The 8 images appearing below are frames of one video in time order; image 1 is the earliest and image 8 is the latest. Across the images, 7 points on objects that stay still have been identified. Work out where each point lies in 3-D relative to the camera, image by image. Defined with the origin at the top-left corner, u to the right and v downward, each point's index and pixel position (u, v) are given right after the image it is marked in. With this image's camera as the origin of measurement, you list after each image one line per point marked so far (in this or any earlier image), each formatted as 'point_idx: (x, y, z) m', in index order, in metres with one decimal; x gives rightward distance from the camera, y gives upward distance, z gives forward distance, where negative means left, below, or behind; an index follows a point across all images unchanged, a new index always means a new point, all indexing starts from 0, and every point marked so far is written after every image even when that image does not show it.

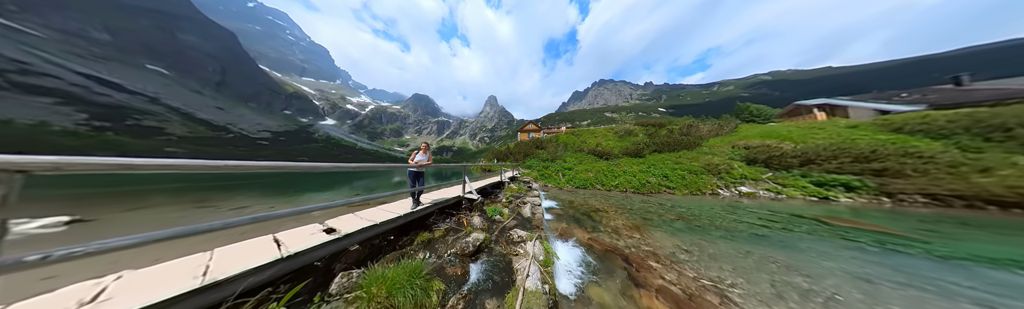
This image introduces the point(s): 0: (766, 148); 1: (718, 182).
0: (+33.0, +0.8, +15.8) m
1: (+24.2, -3.2, +14.1) m
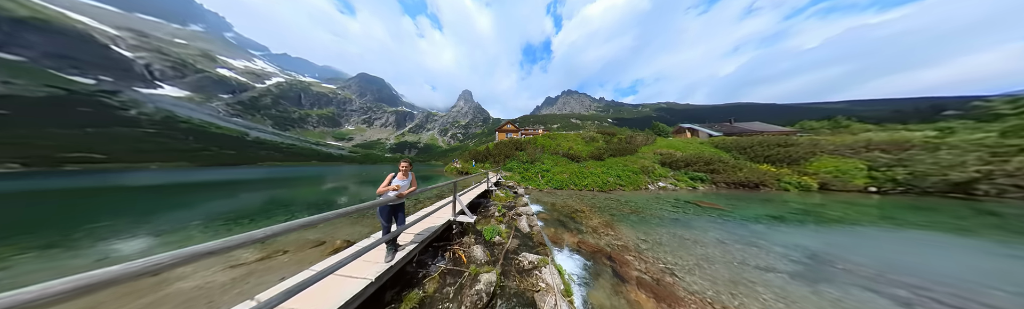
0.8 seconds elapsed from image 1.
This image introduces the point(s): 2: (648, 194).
0: (+30.0, -0.2, +23.5) m
1: (+21.9, -3.9, +19.8) m
2: (+18.8, -5.1, +17.2) m
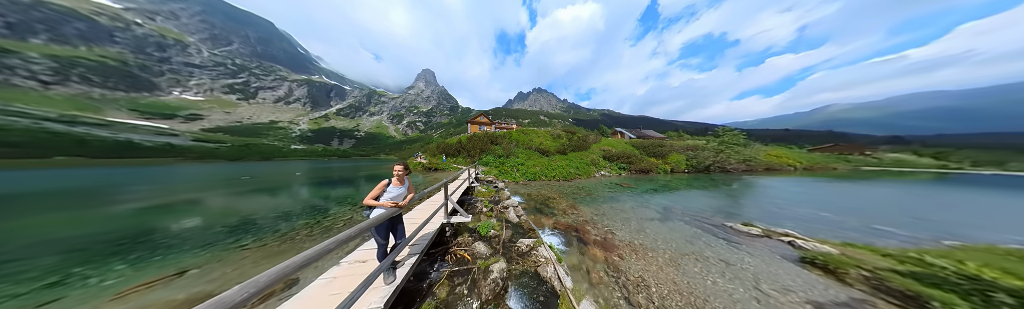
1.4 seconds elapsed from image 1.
0: (+24.0, +1.0, +31.7) m
1: (+17.4, -3.0, +25.9) m
2: (+15.2, -4.4, +22.6) m
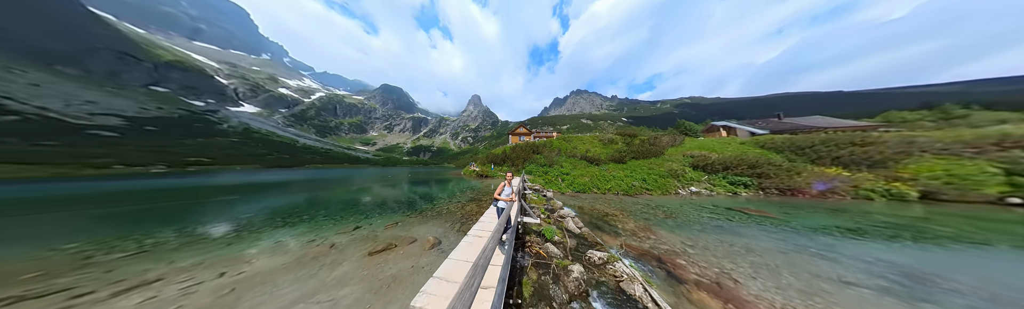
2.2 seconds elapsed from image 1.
0: (+31.4, -0.3, +20.8) m
1: (+23.0, -4.0, +17.7) m
2: (+19.8, -5.2, +15.4) m
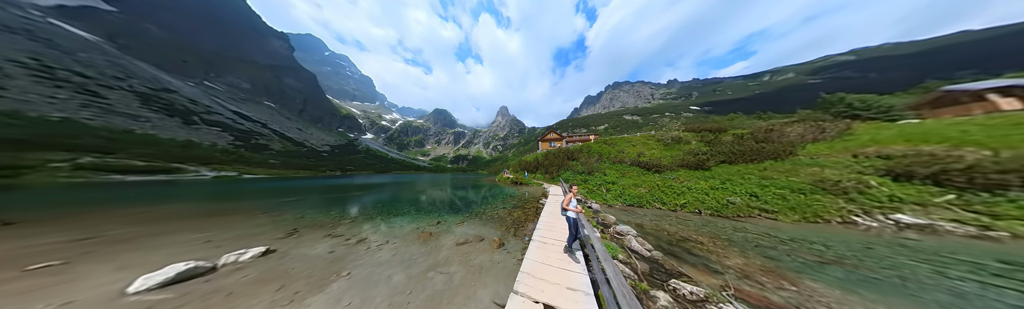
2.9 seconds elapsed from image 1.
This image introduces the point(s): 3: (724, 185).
0: (+33.8, -0.1, +10.2) m
1: (+25.0, -4.0, +9.6) m
2: (+21.2, -5.2, +8.3) m
3: (+22.0, -3.0, +13.3) m
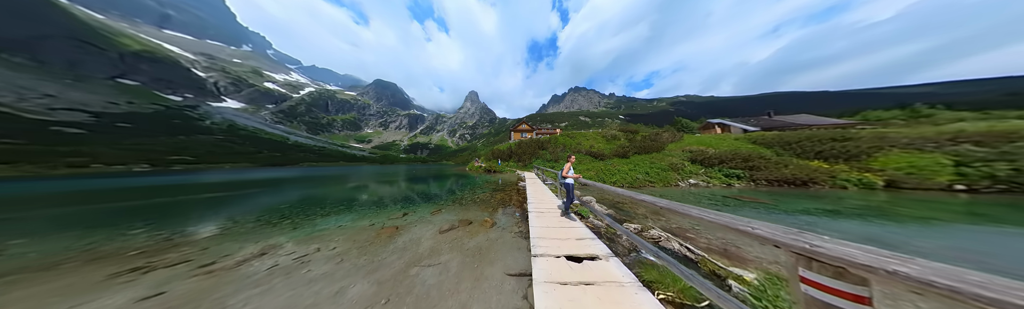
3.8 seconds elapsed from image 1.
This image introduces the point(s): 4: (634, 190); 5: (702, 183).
0: (+31.3, +0.4, +21.5) m
1: (+23.0, -3.5, +18.3) m
2: (+19.8, -4.7, +16.0) m
3: (+19.0, -2.2, +20.8) m
4: (+14.2, -4.8, +16.1) m
5: (+26.1, -4.5, +18.0) m
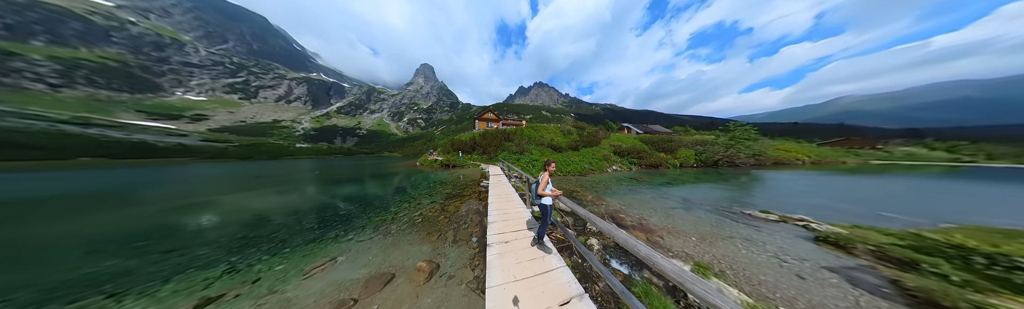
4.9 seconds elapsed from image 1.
0: (+24.4, +2.1, +31.1) m
1: (+17.7, -2.1, +25.5) m
2: (+15.5, -3.6, +22.3) m
3: (+13.2, -0.6, +26.3) m
4: (+10.3, -3.7, +20.5) m
5: (+20.7, -3.1, +26.4) m
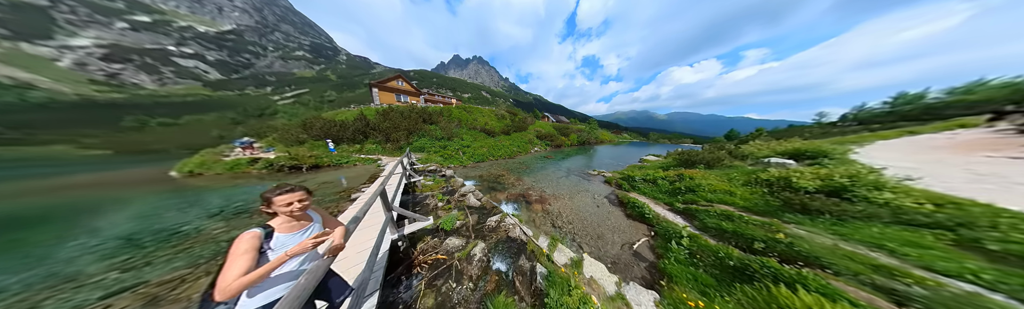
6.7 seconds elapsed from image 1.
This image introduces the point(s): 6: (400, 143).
0: (+7.8, +6.8, +37.5) m
1: (+4.4, +1.5, +30.1) m
2: (+4.0, -0.5, +26.4) m
3: (0.0, +2.8, +28.5) m
4: (+0.2, -1.1, +22.4) m
5: (+6.7, +0.8, +32.3) m
6: (-17.9, +2.4, +20.1) m
